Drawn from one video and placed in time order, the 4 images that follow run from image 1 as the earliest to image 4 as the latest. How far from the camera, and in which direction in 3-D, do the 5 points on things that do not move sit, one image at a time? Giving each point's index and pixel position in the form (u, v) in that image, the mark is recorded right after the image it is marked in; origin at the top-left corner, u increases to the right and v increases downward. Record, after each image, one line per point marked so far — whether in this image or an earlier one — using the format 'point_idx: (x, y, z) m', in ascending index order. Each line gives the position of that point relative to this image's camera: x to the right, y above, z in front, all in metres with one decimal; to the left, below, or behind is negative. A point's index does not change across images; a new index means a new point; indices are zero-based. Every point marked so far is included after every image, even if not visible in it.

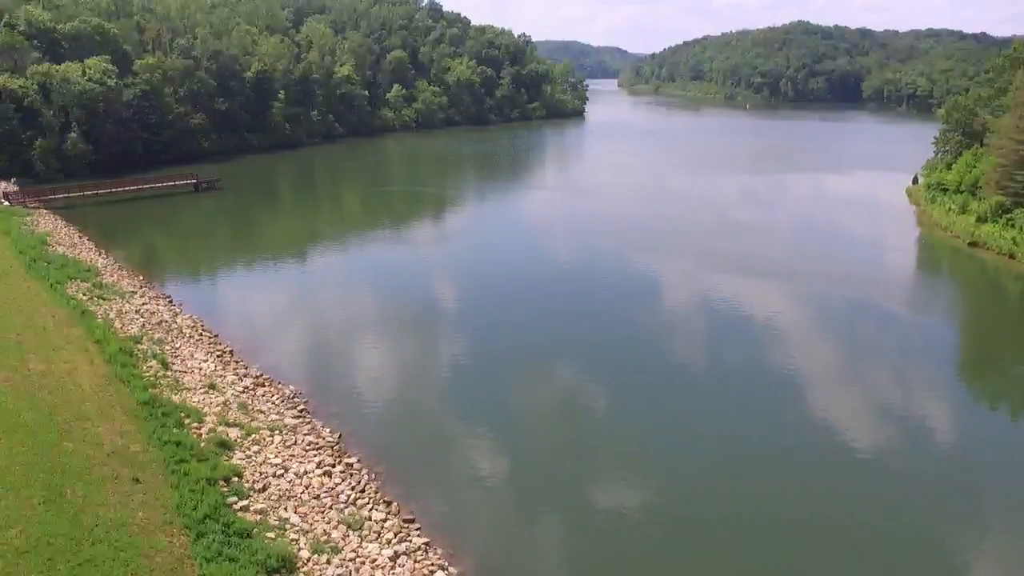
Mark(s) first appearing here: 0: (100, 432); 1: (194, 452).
0: (-8.1, -2.8, +14.5) m
1: (-6.2, -3.2, +14.5) m
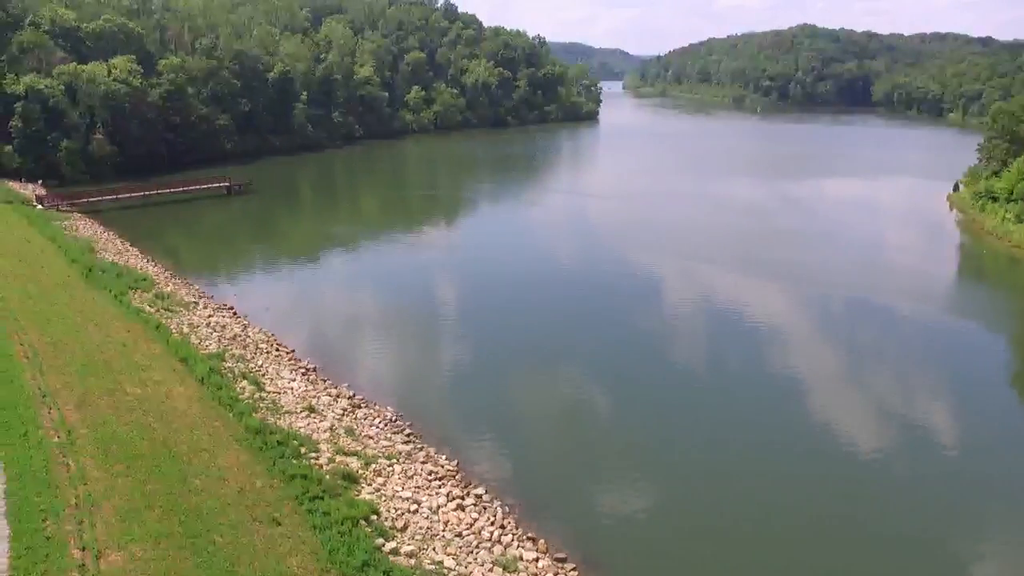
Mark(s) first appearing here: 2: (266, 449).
0: (-5.3, -3.2, +13.5) m
1: (-3.4, -3.6, +13.5) m
2: (-4.8, -3.2, +14.5) m
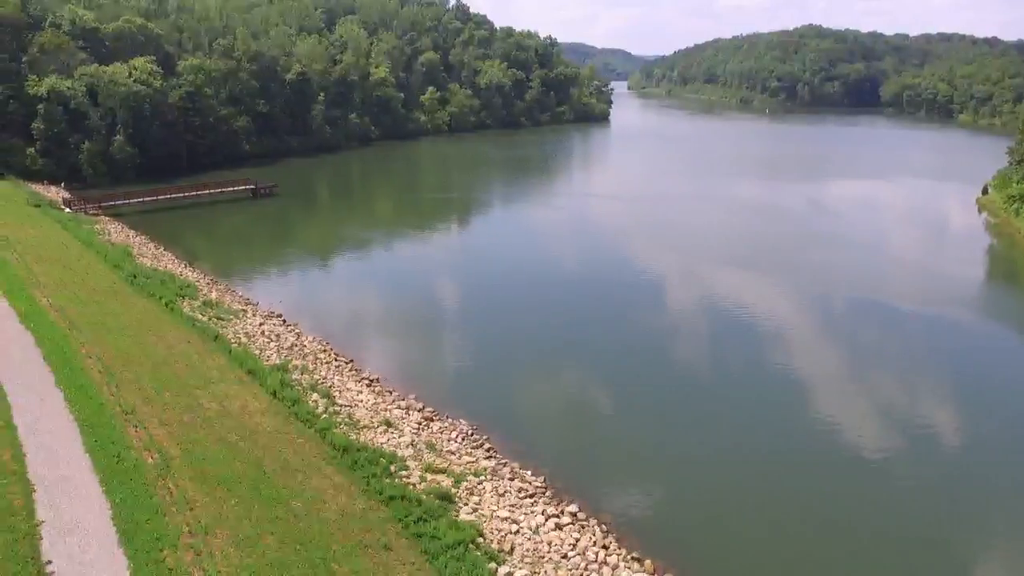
0: (-3.5, -3.5, +13.0) m
1: (-1.5, -3.9, +13.1) m
2: (-3.0, -3.4, +14.1) m
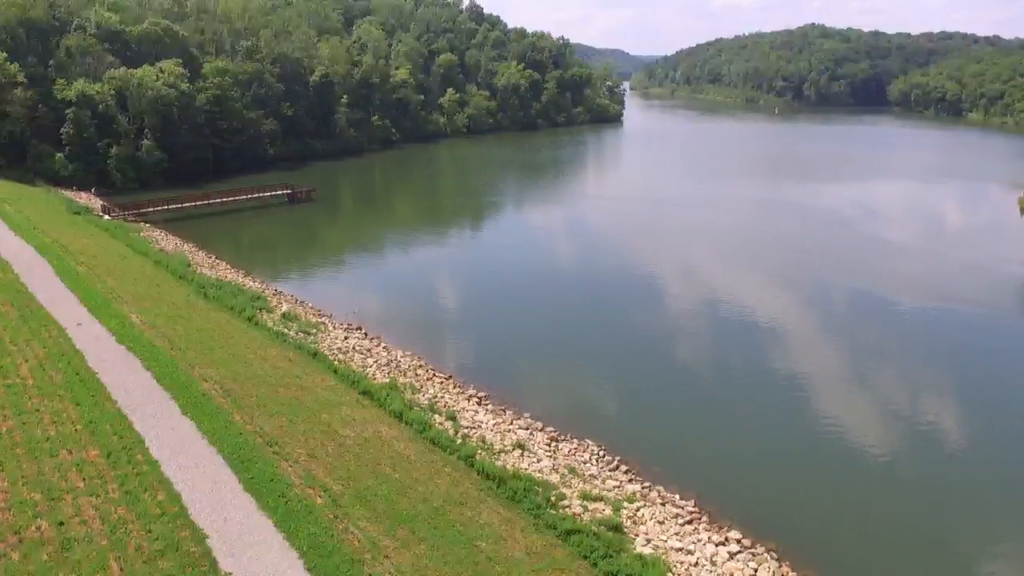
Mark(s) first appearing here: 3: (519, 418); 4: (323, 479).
0: (-0.4, -3.8, +12.1) m
1: (+1.5, -4.2, +12.2) m
2: (+0.1, -3.8, +13.2) m
3: (+0.1, -3.3, +18.4) m
4: (-3.3, -3.1, +12.4) m
